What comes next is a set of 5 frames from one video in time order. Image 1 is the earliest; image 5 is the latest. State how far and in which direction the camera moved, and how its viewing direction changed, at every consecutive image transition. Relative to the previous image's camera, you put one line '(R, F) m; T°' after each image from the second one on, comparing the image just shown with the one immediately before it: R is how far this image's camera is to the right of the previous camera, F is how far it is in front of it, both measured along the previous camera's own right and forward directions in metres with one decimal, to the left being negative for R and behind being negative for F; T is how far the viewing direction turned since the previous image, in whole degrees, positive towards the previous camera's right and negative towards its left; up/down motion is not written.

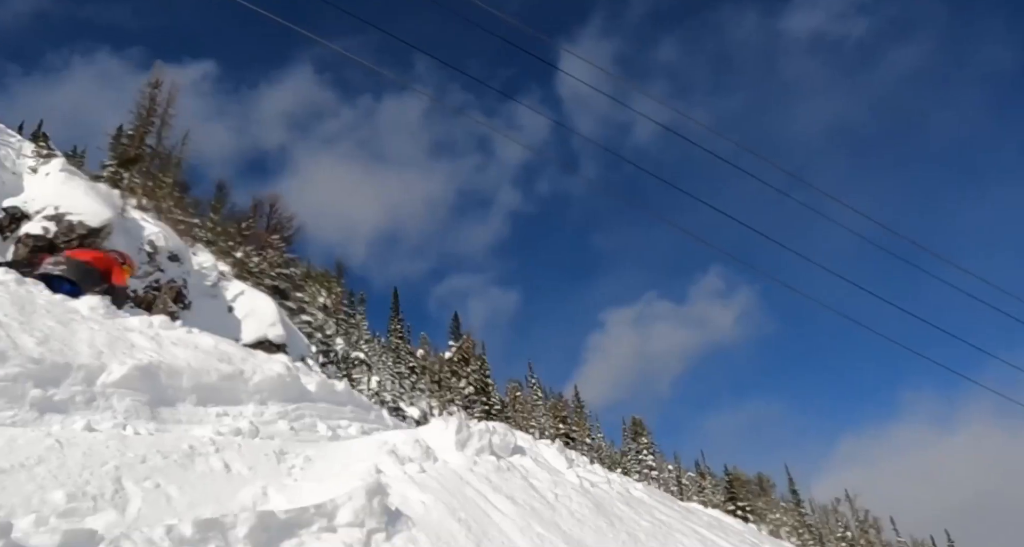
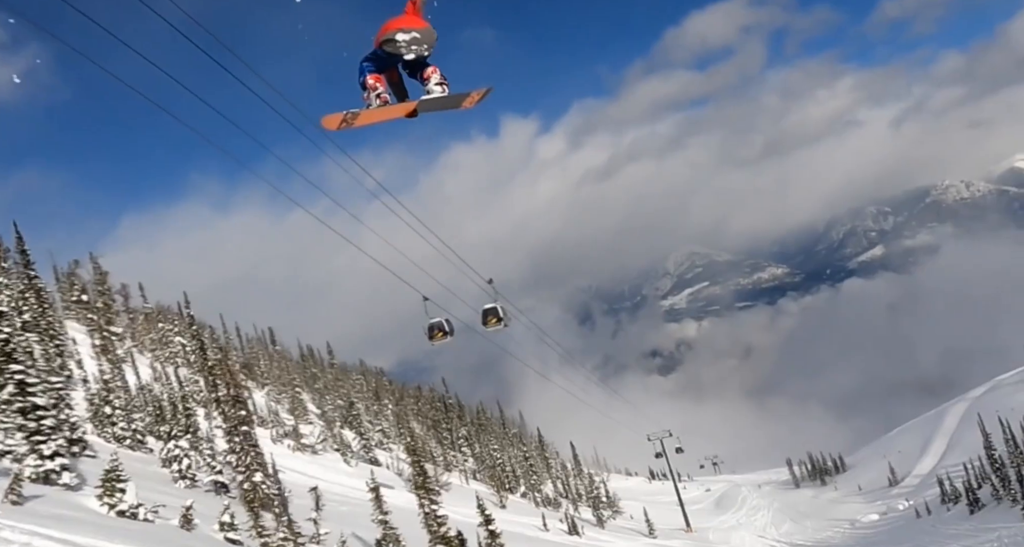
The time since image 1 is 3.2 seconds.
(+4.0, -0.3) m; +49°
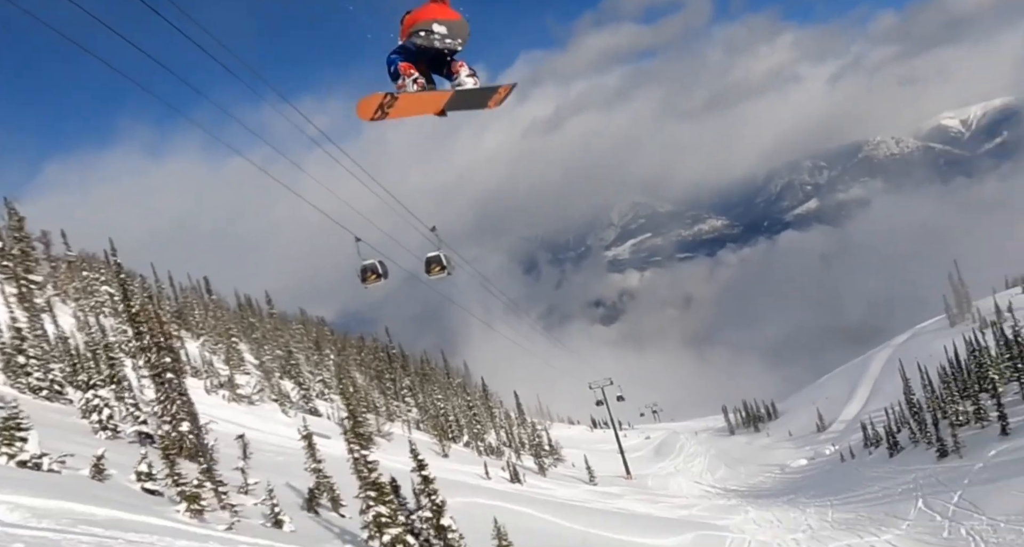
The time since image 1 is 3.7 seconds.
(+0.5, +0.6) m; +4°
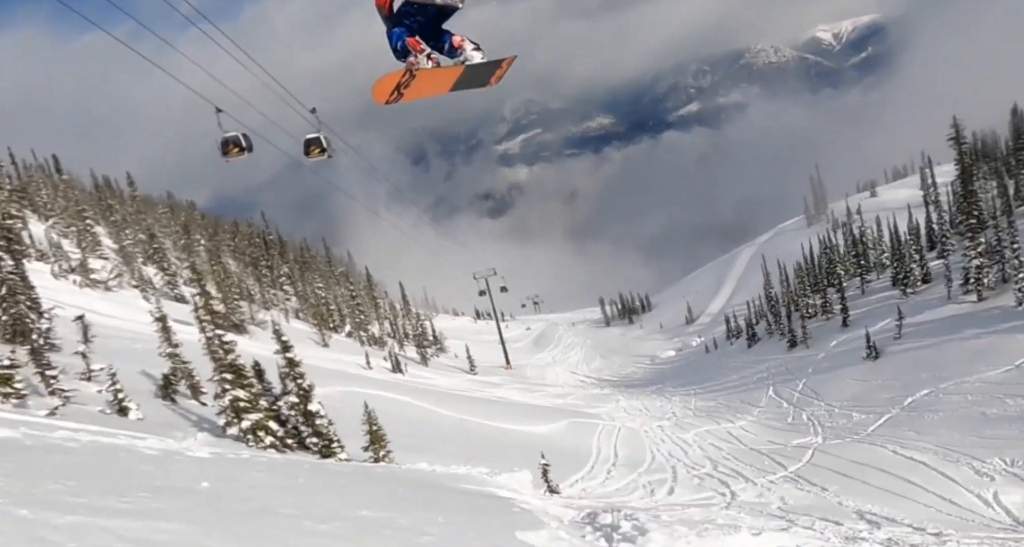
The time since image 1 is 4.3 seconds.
(+1.1, +1.1) m; +8°
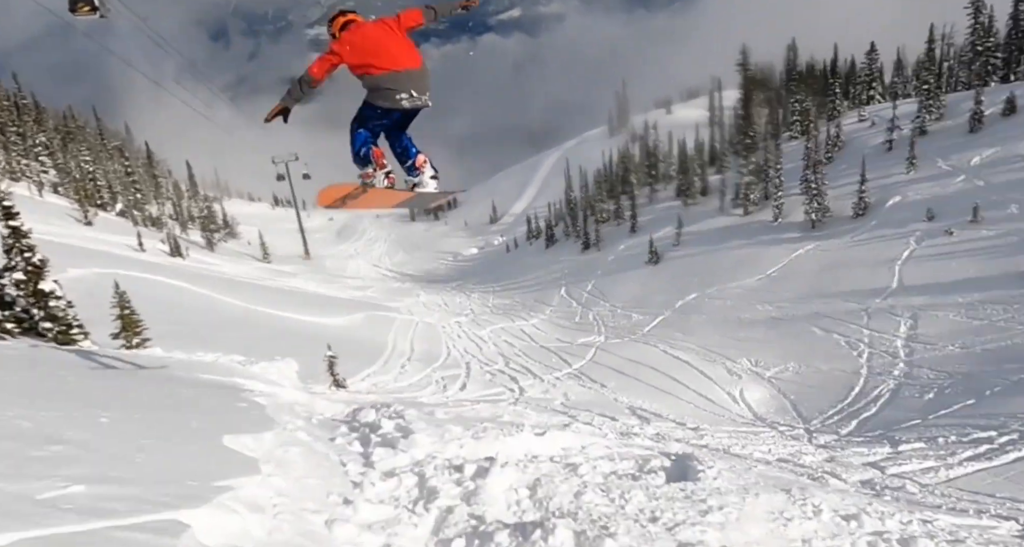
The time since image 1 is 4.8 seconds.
(+1.3, +4.6) m; +14°
